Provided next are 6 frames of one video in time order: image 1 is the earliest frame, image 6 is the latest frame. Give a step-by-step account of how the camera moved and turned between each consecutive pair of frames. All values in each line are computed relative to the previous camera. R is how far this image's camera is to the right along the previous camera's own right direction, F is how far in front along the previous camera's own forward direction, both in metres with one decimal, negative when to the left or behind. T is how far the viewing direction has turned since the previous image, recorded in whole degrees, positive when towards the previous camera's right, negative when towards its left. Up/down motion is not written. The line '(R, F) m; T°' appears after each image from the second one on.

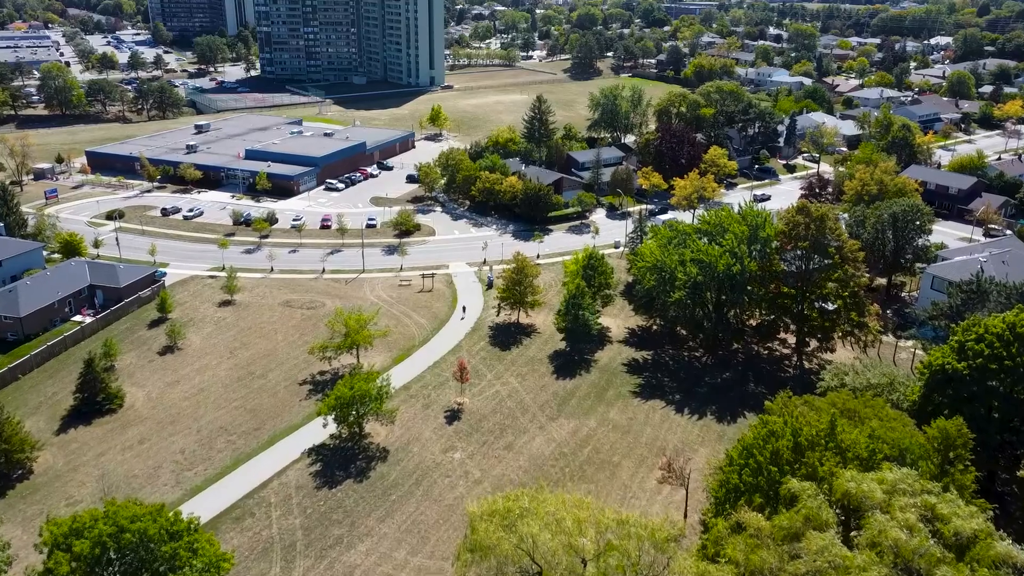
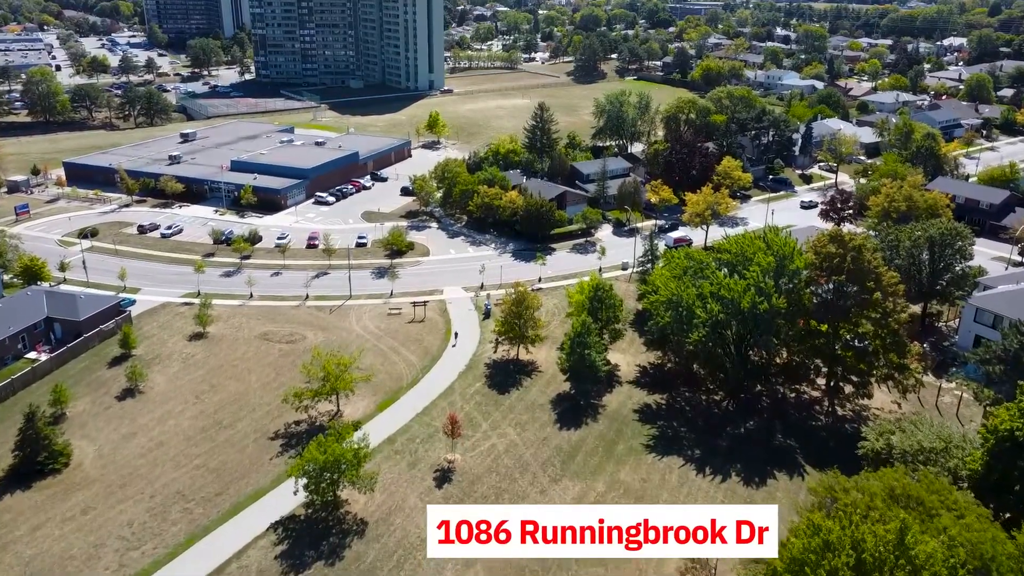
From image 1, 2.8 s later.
(+0.2, +4.1) m; 0°
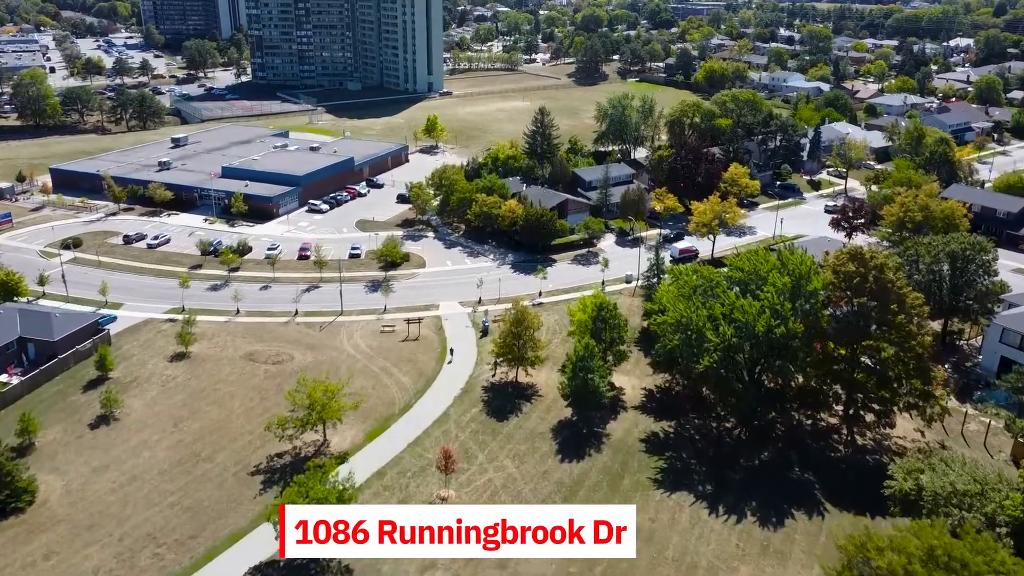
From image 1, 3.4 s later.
(+0.1, +2.2) m; 0°
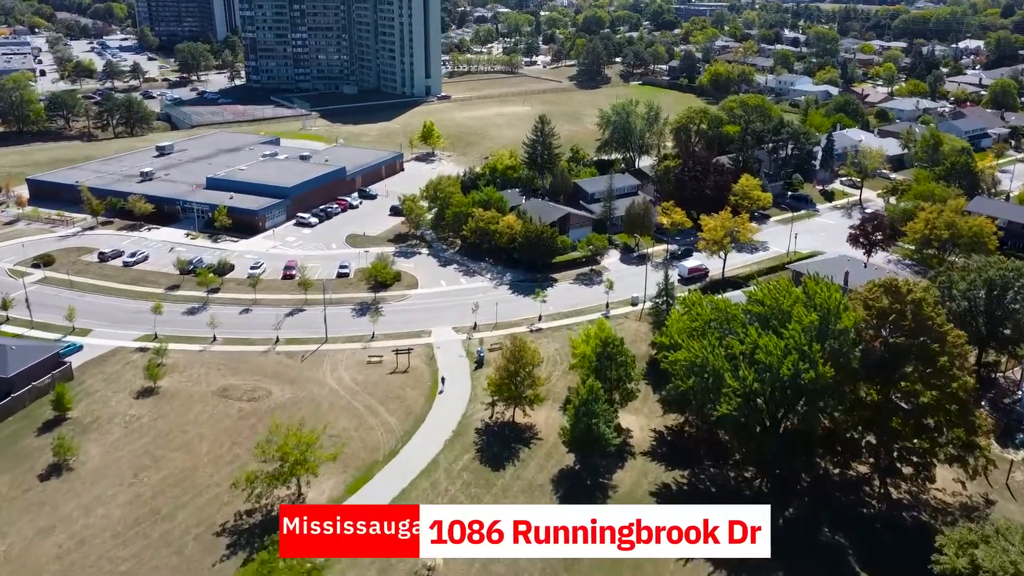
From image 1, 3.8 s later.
(+0.2, +3.3) m; 0°
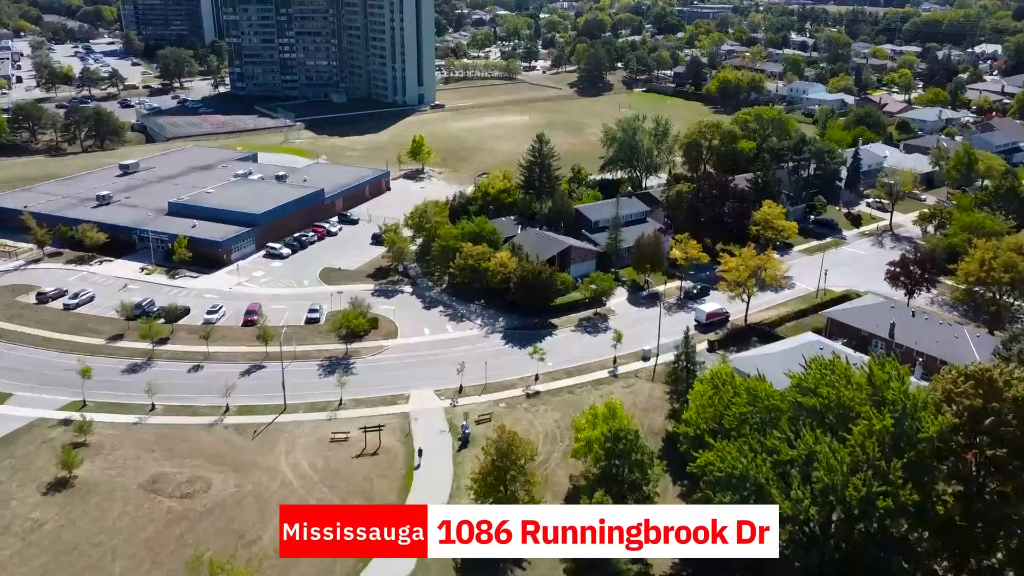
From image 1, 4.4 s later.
(+0.4, +6.5) m; 0°
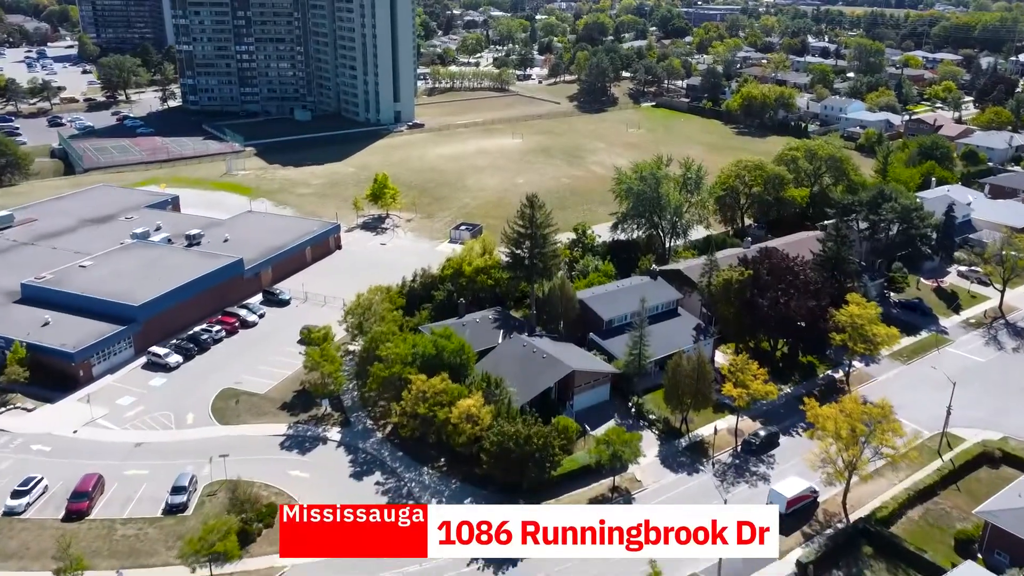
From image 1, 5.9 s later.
(+1.0, +16.2) m; 0°
